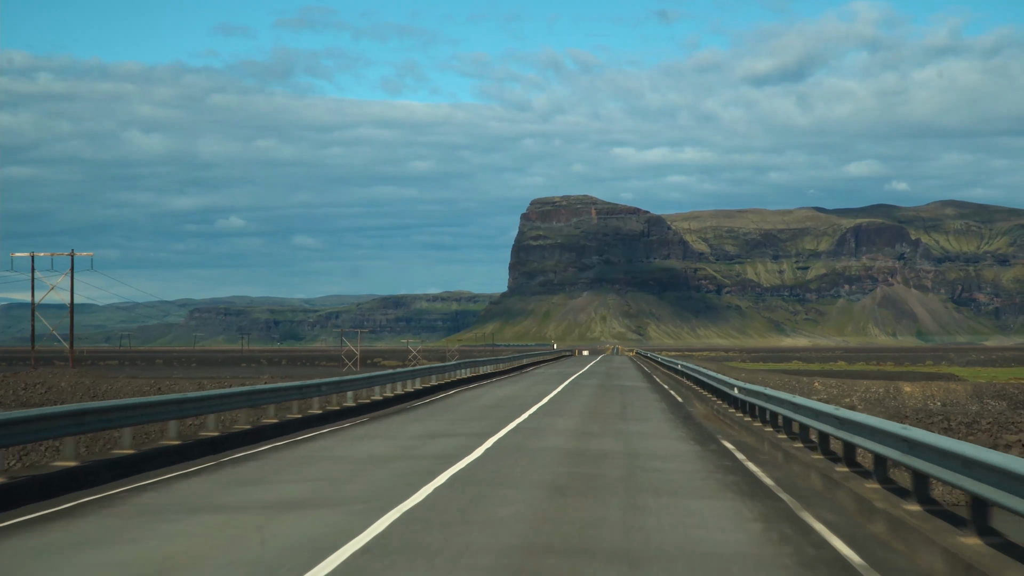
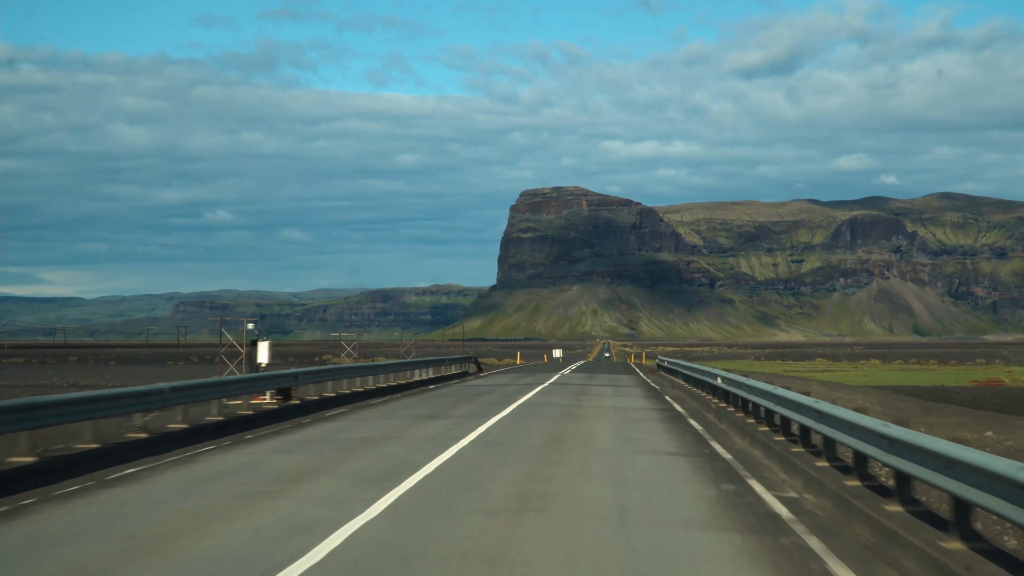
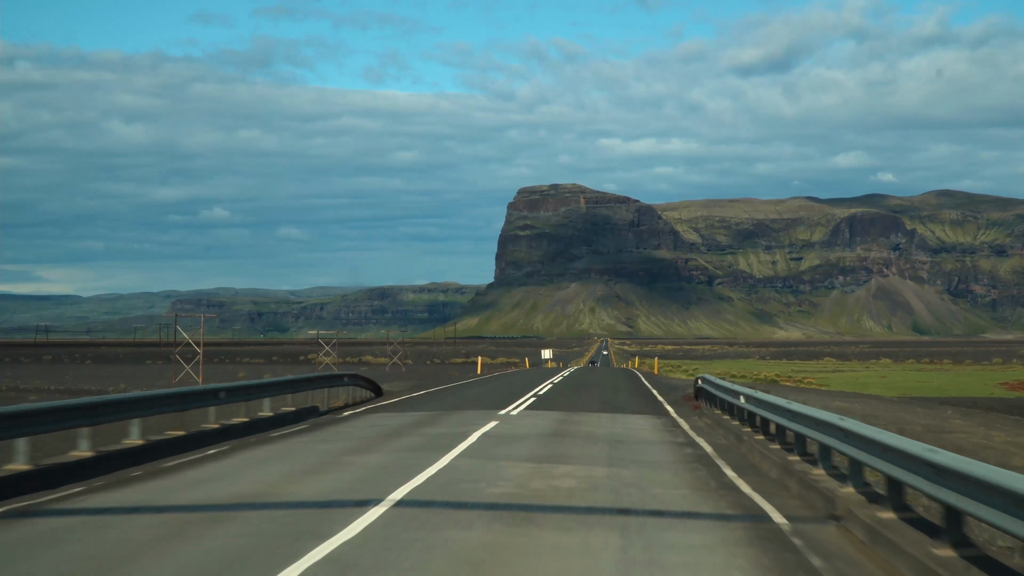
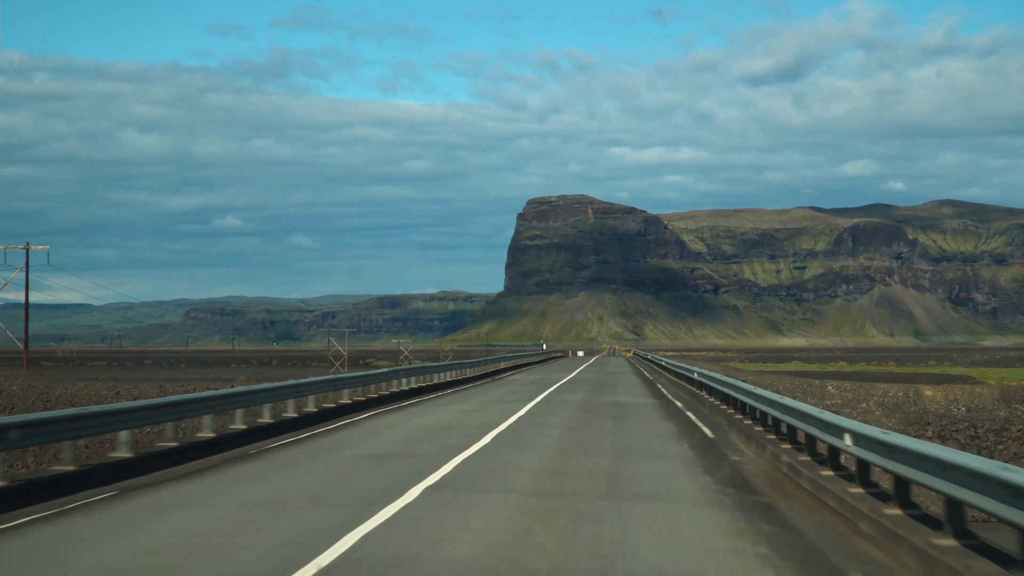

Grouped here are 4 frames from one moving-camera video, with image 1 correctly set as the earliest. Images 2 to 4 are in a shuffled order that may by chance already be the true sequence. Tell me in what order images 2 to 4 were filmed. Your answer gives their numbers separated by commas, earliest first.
4, 2, 3
